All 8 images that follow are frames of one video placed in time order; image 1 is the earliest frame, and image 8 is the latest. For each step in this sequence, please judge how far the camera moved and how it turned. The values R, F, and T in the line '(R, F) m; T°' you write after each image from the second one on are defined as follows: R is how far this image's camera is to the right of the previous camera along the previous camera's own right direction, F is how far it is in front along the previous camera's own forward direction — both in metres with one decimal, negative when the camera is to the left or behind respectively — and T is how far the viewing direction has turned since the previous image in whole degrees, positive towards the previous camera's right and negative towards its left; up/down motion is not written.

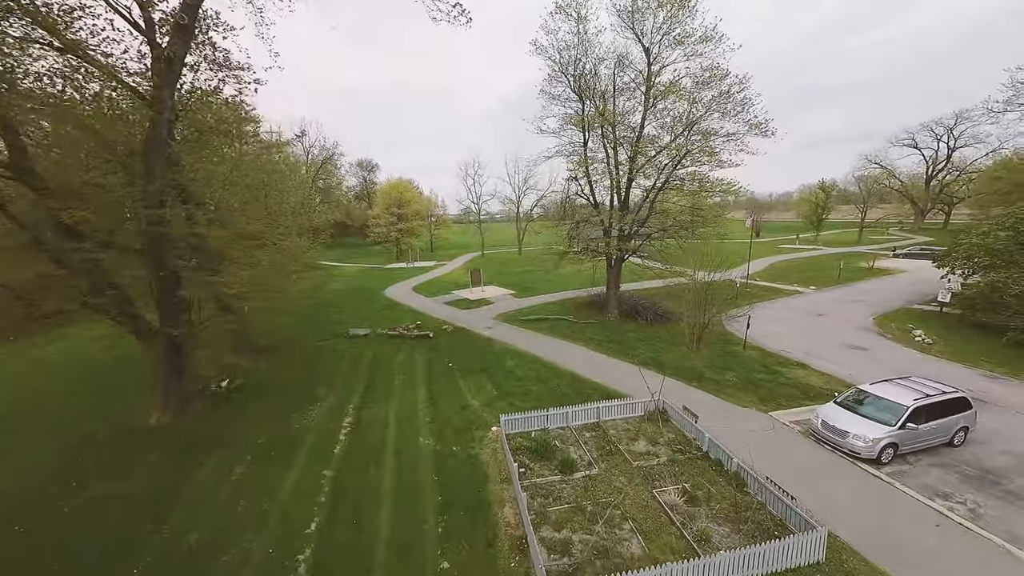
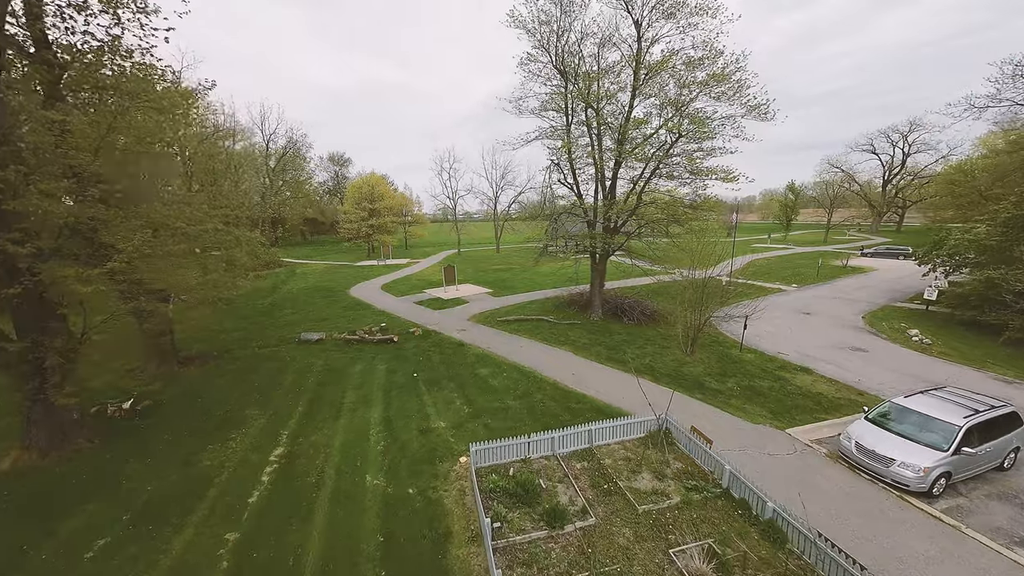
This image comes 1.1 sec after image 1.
(+0.1, +2.1) m; +4°
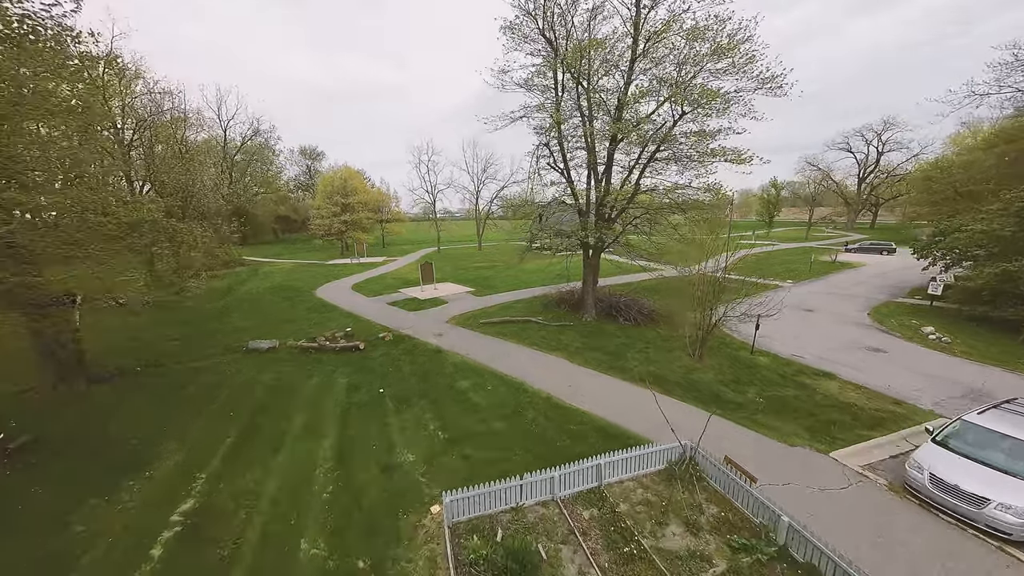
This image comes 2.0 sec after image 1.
(0.0, +2.0) m; +3°
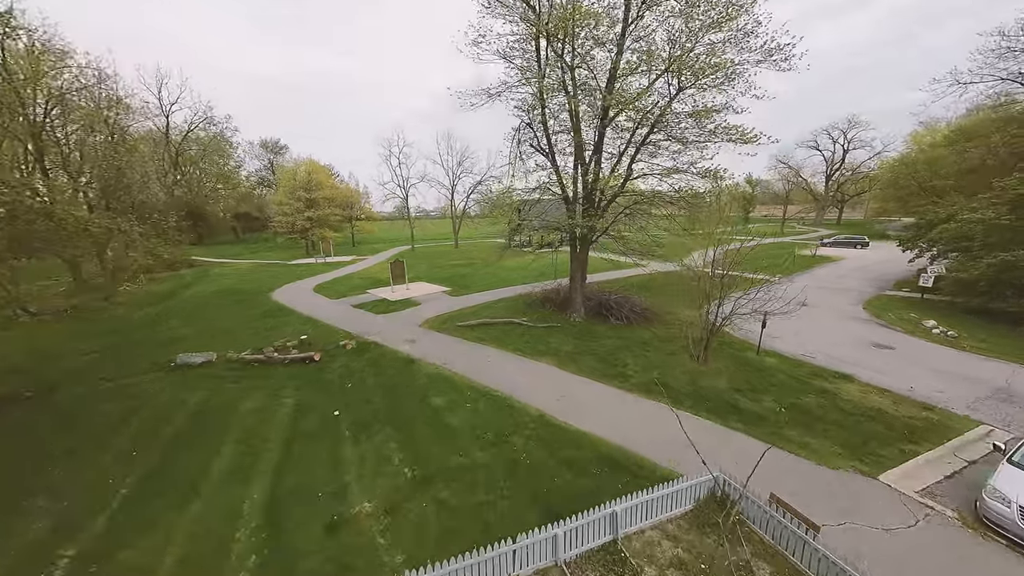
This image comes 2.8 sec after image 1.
(-0.1, +1.7) m; +3°
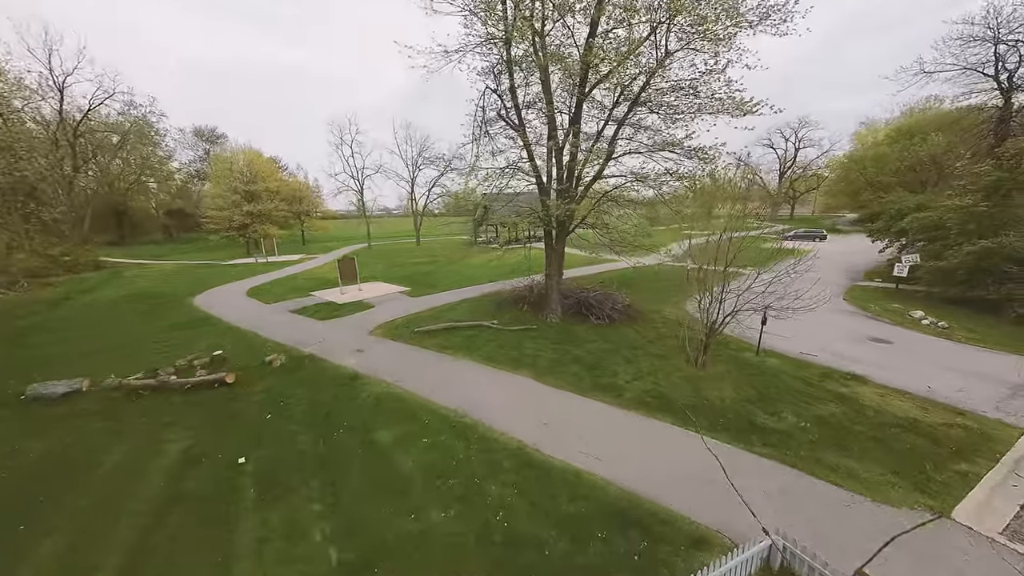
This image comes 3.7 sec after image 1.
(0.0, +2.1) m; +5°
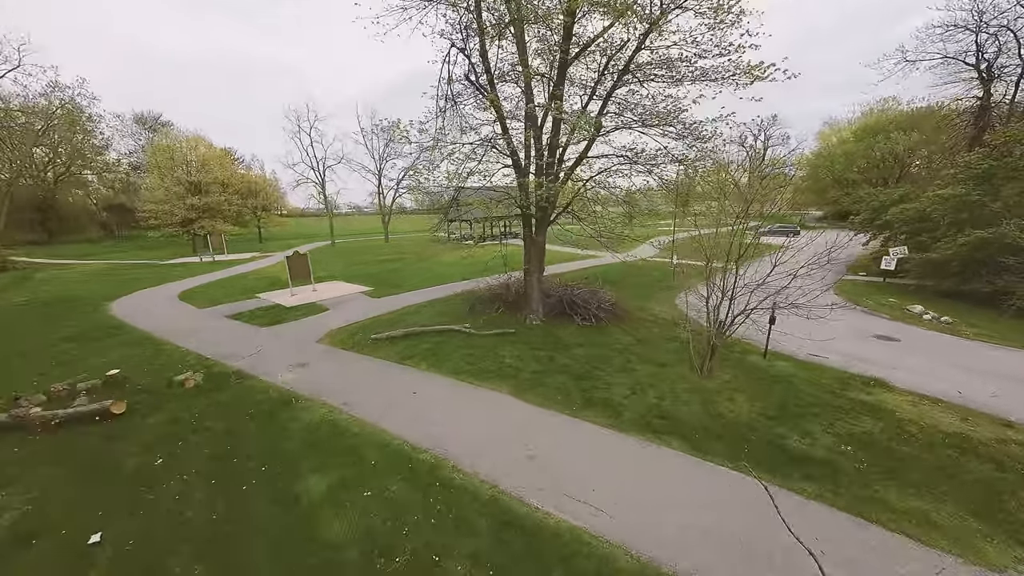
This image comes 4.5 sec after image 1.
(+0.1, +1.7) m; +4°
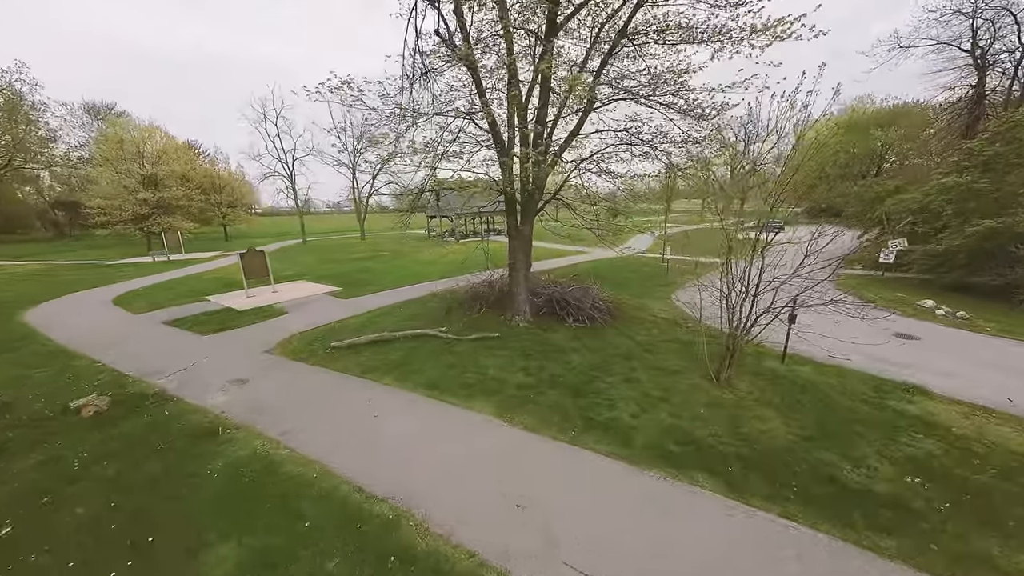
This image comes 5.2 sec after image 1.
(0.0, +1.5) m; +2°
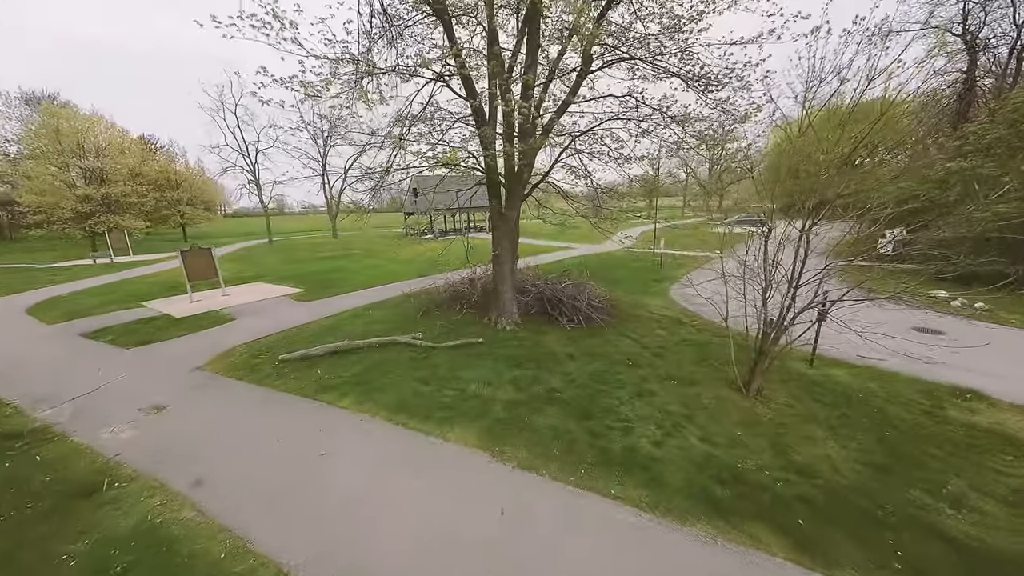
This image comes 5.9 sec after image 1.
(-0.1, +1.4) m; +3°
